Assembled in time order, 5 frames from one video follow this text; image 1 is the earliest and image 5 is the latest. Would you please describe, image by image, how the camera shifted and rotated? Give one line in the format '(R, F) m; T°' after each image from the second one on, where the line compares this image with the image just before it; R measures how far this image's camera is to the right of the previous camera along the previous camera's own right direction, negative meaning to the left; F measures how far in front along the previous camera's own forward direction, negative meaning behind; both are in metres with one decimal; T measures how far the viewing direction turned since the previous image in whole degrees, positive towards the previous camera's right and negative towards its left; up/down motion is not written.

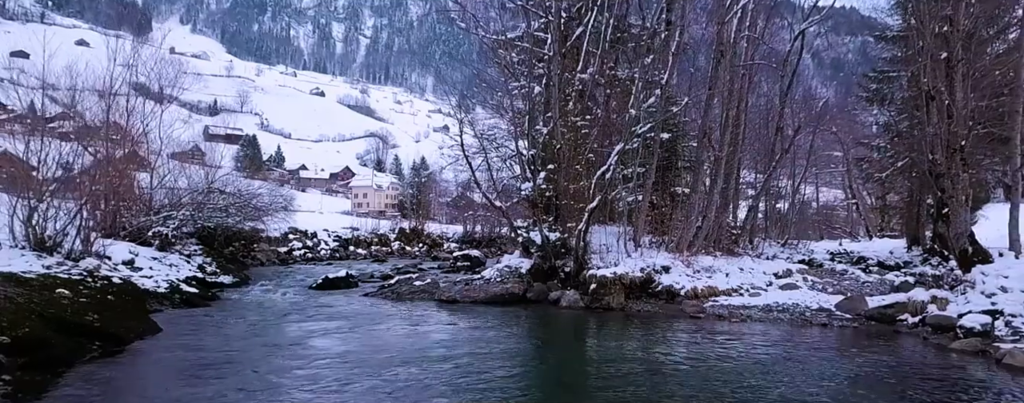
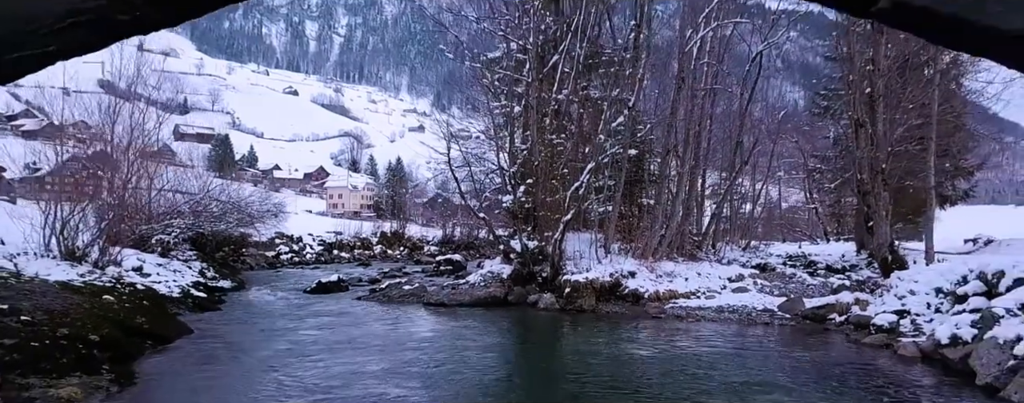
(-0.2, -1.7) m; +2°
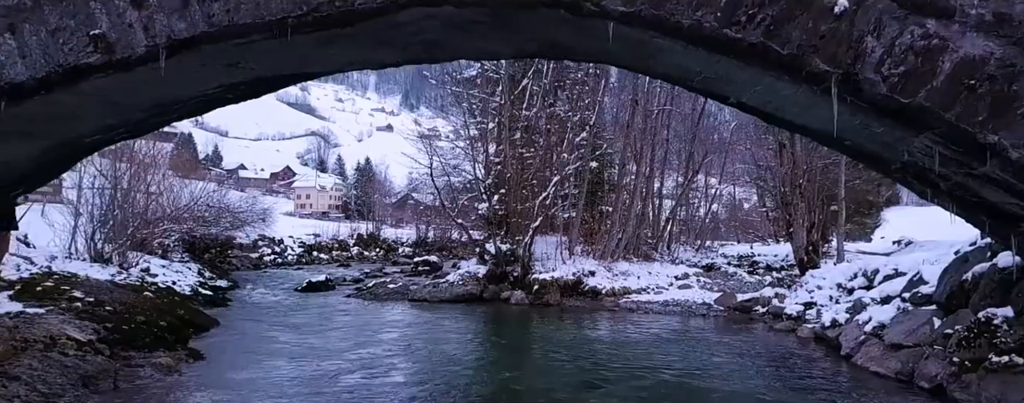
(-0.2, -2.3) m; +3°
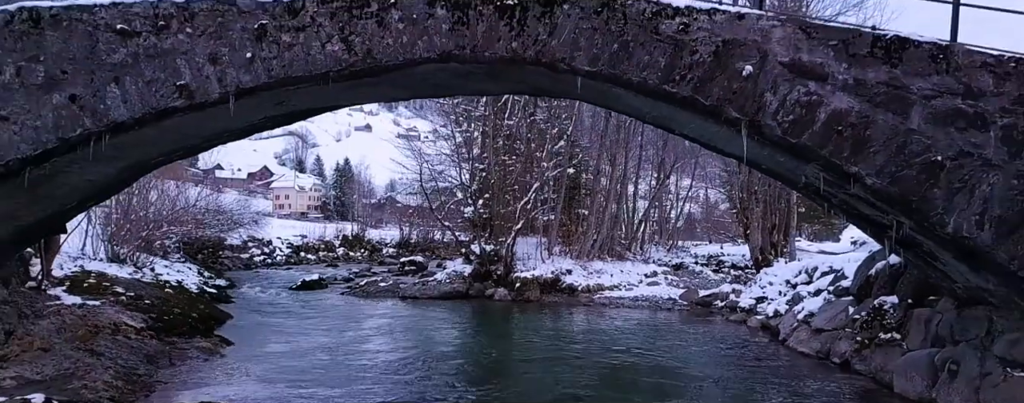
(-0.1, -1.6) m; +2°
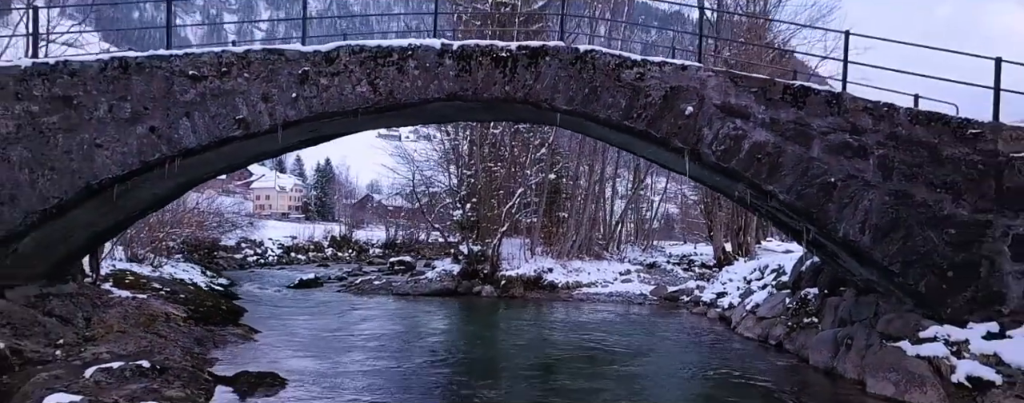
(-0.1, -1.8) m; +2°
